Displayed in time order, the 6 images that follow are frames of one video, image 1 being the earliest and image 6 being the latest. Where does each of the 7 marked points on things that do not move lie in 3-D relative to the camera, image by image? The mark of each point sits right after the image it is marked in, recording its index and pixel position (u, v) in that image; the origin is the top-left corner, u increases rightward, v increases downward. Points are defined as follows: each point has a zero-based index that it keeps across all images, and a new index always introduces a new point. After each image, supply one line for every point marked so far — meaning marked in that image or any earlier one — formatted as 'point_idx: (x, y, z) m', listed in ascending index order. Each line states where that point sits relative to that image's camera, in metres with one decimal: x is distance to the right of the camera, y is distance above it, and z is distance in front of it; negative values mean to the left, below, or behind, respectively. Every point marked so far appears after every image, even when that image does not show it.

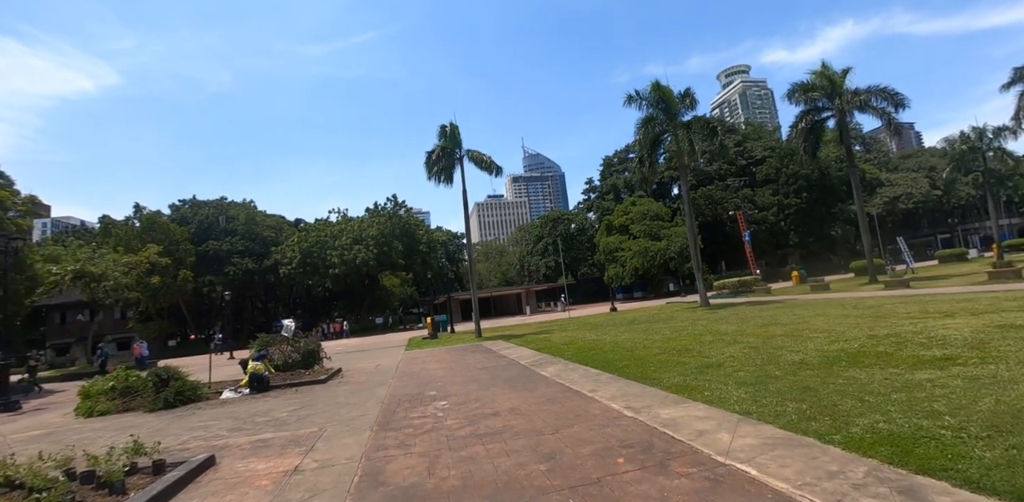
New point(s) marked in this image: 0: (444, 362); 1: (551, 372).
0: (-2.1, -3.3, +13.6) m
1: (+0.9, -2.7, +10.3) m
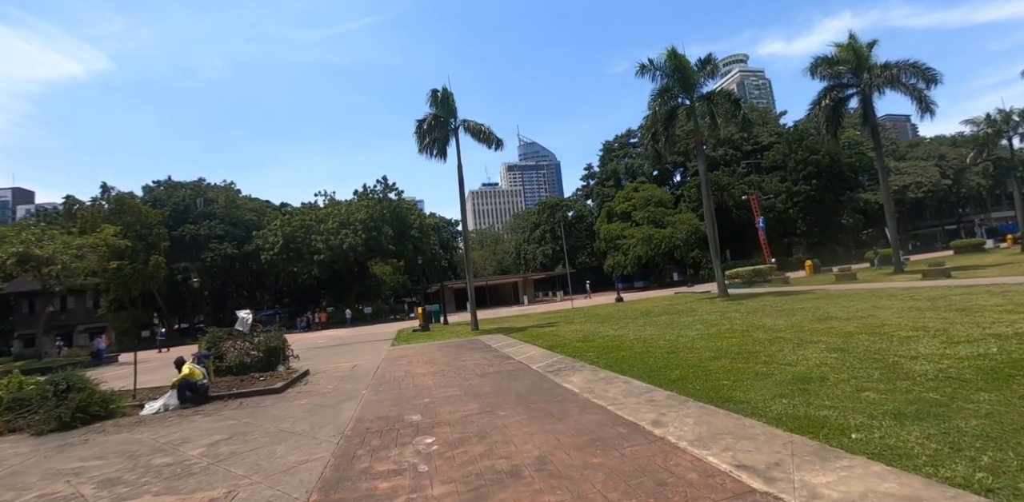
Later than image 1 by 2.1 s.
0: (-1.9, -2.7, +10.9) m
1: (+1.1, -2.2, +7.6) m
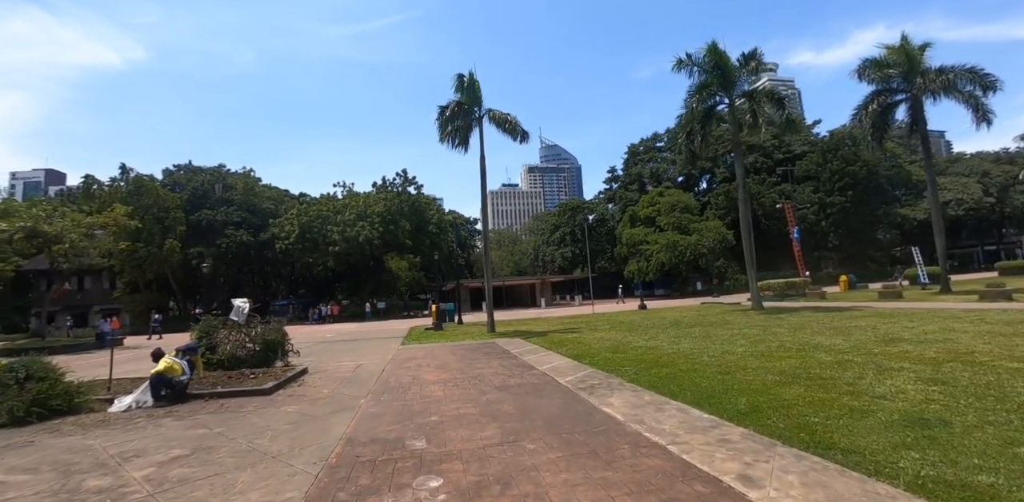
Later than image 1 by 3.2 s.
0: (-1.4, -2.5, +9.6) m
1: (+1.5, -2.2, +6.2) m
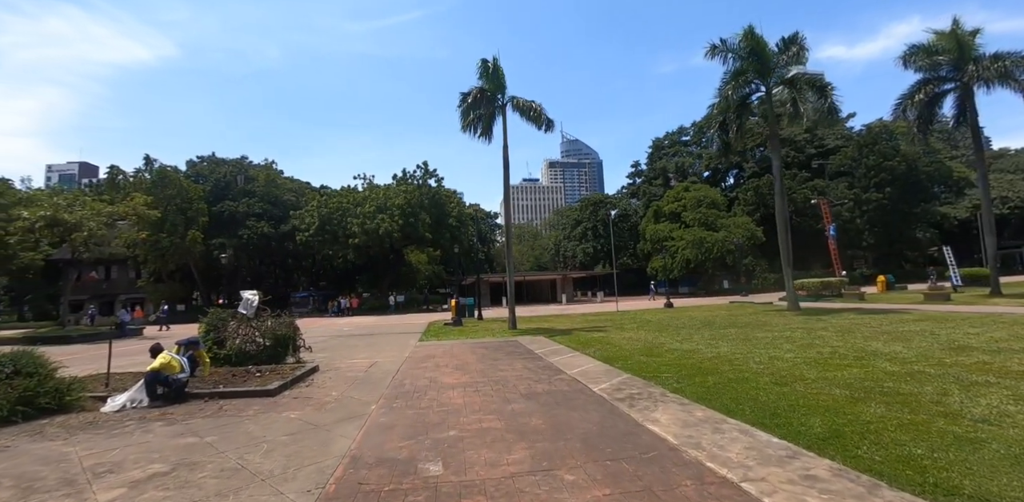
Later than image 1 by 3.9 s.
0: (-0.9, -2.4, +8.8) m
1: (+1.9, -2.1, +5.3) m
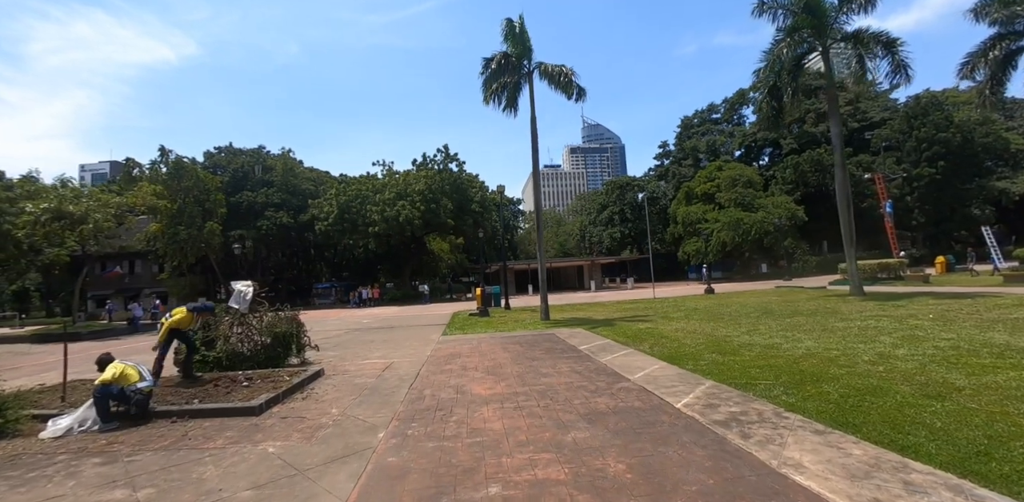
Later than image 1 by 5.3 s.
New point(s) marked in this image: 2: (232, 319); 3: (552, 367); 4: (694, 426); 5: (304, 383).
0: (-0.2, -2.0, +7.0) m
1: (+2.4, -1.7, +3.3) m
2: (-5.4, -1.3, +8.8) m
3: (+0.7, -2.0, +7.8) m
4: (+1.9, -1.8, +4.7) m
5: (-3.4, -2.1, +7.4) m
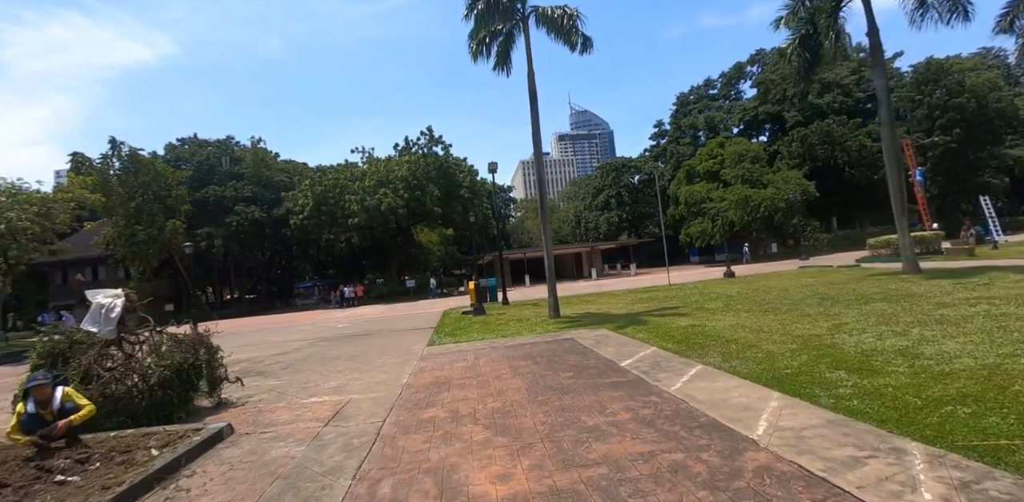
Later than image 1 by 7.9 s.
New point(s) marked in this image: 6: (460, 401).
0: (+0.1, -1.7, +4.0) m
1: (+2.7, -1.4, +0.3) m
2: (-5.2, -1.2, +5.7) m
3: (+0.9, -1.7, +4.7) m
4: (+2.1, -1.5, +1.7) m
5: (-3.1, -2.0, +4.3) m
6: (-0.6, -1.8, +5.6) m
